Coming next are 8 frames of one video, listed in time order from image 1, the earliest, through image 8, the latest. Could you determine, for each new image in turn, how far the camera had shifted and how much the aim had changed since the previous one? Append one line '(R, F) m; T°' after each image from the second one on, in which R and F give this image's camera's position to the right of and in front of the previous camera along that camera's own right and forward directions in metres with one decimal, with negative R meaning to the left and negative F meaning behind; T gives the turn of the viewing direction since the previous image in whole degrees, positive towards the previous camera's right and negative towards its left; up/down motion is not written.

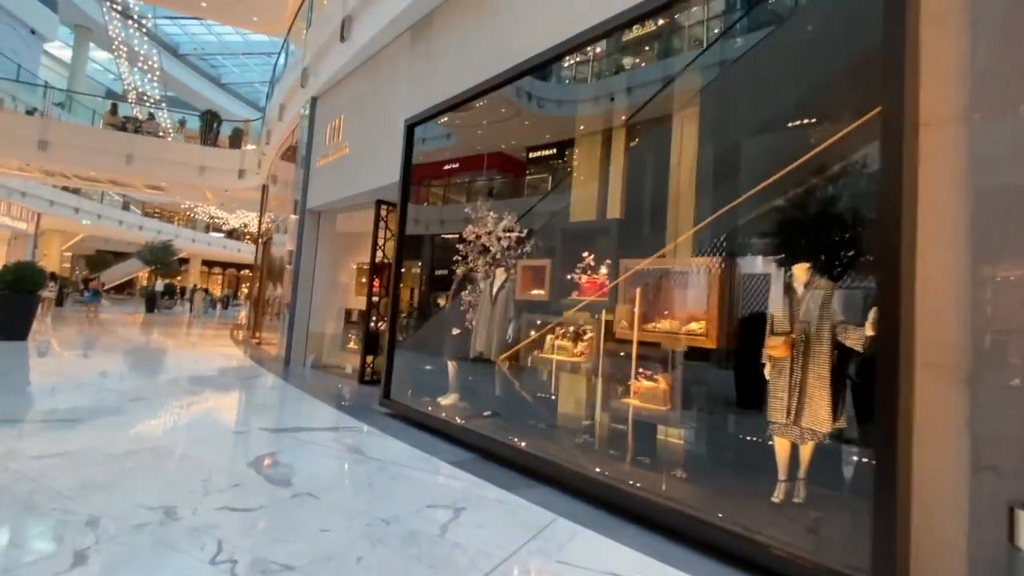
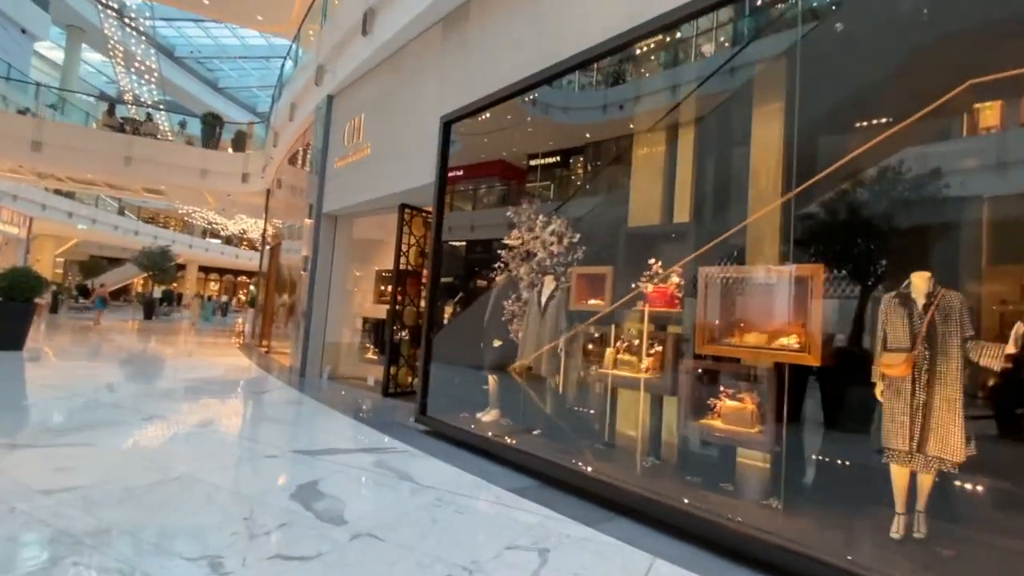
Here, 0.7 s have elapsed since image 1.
(-0.4, +0.3) m; +1°
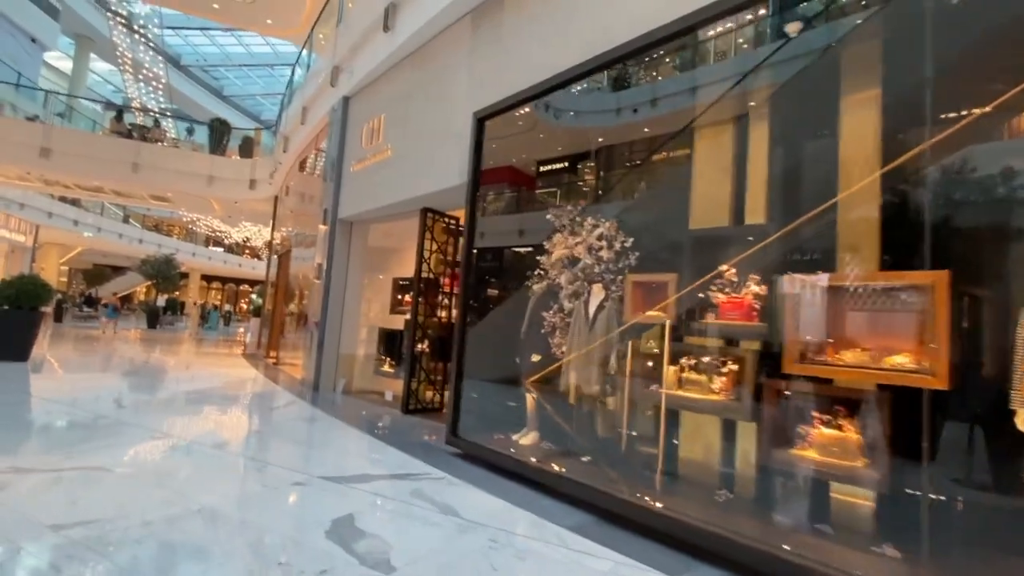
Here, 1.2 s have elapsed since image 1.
(-0.3, +0.4) m; 0°
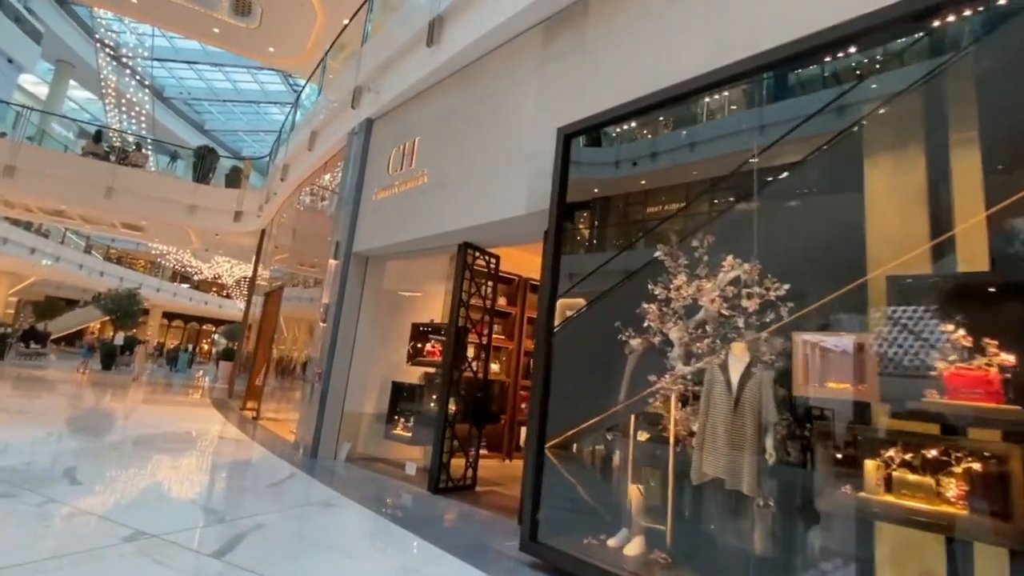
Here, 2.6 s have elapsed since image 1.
(-0.8, +0.8) m; +3°
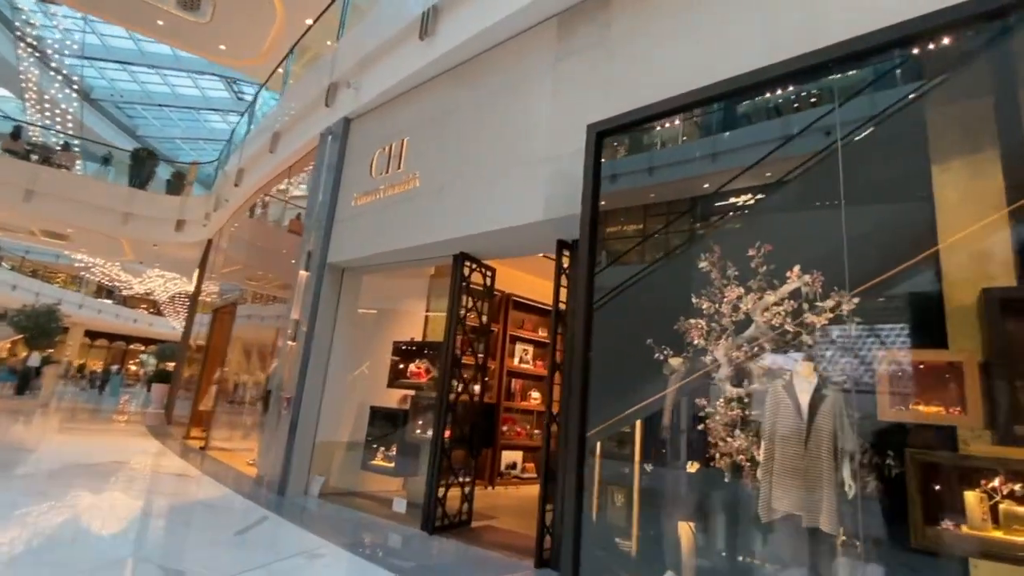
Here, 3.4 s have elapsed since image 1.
(-0.4, +0.4) m; +6°
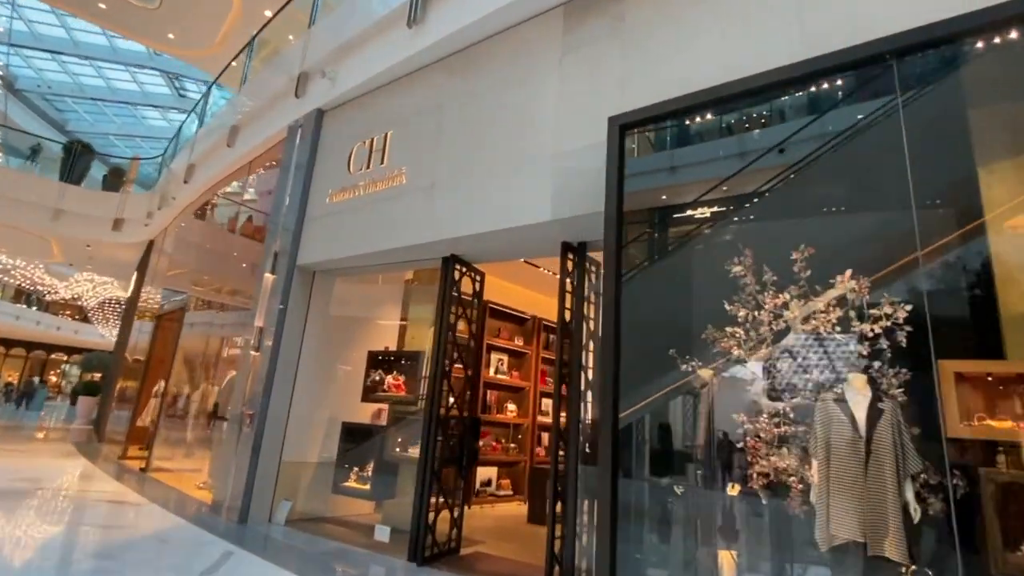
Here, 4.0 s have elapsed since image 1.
(-0.3, +0.3) m; +5°
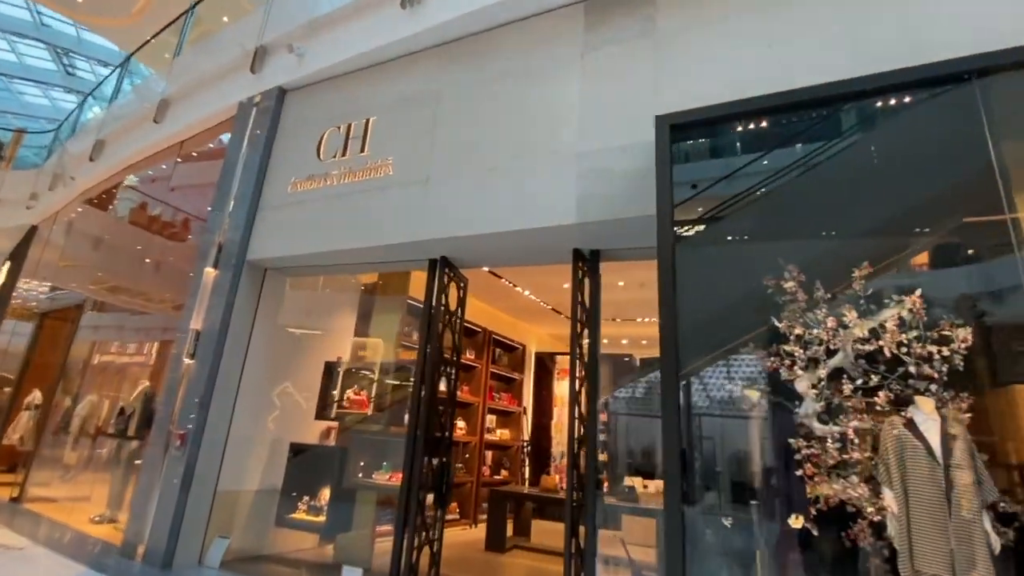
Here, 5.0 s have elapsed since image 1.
(-0.6, +0.4) m; +9°
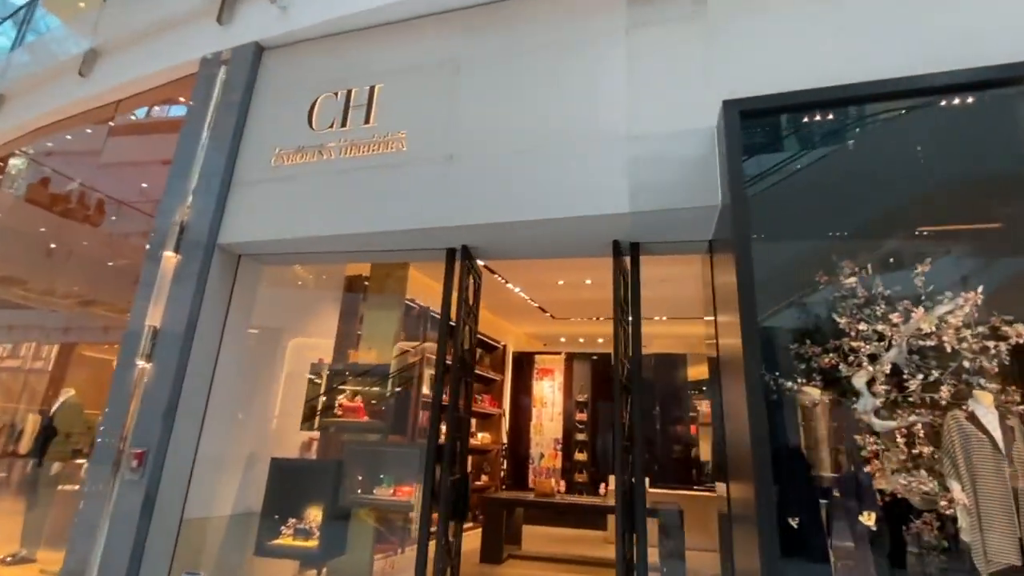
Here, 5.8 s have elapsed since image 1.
(-0.7, +0.3) m; +9°
